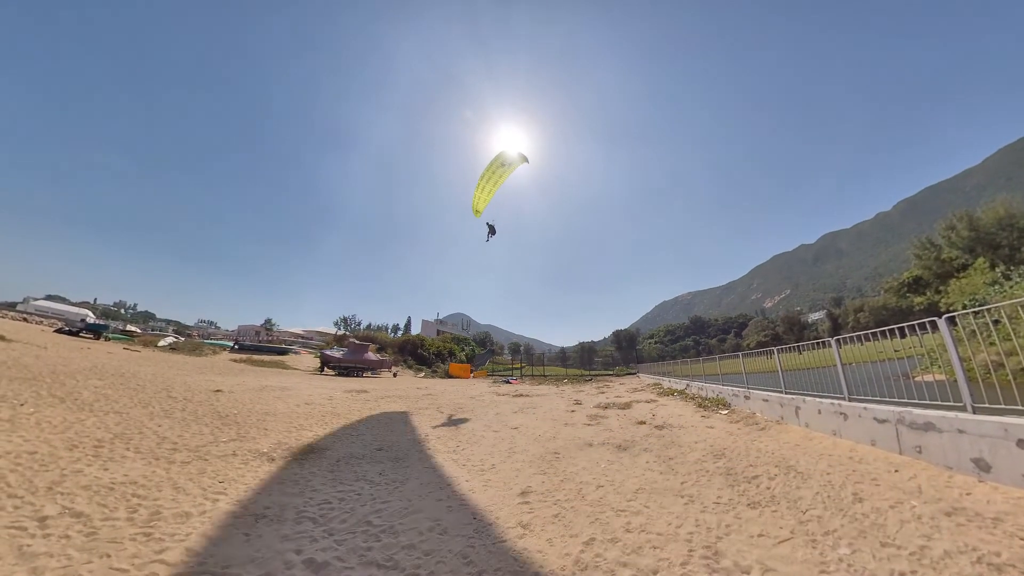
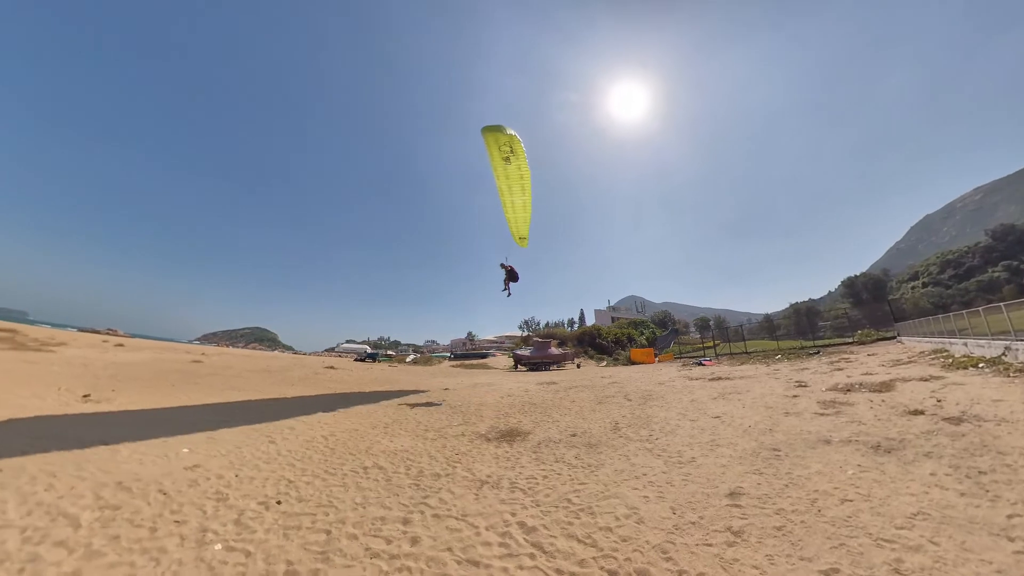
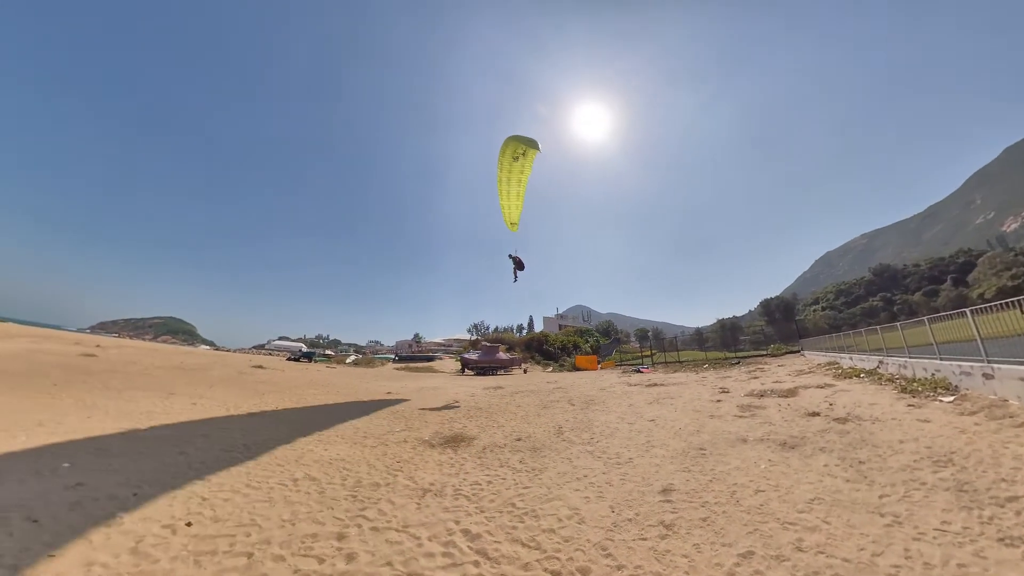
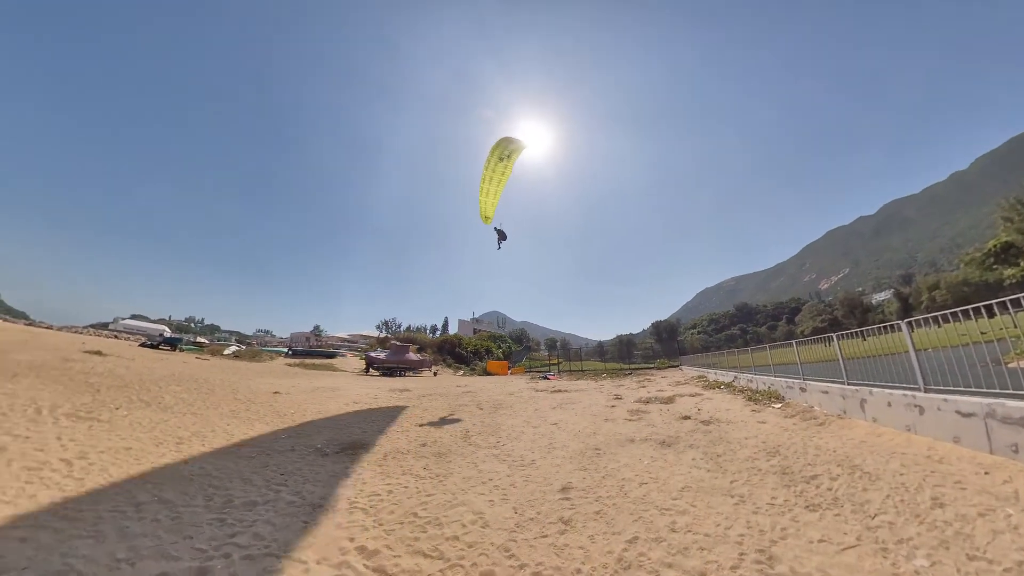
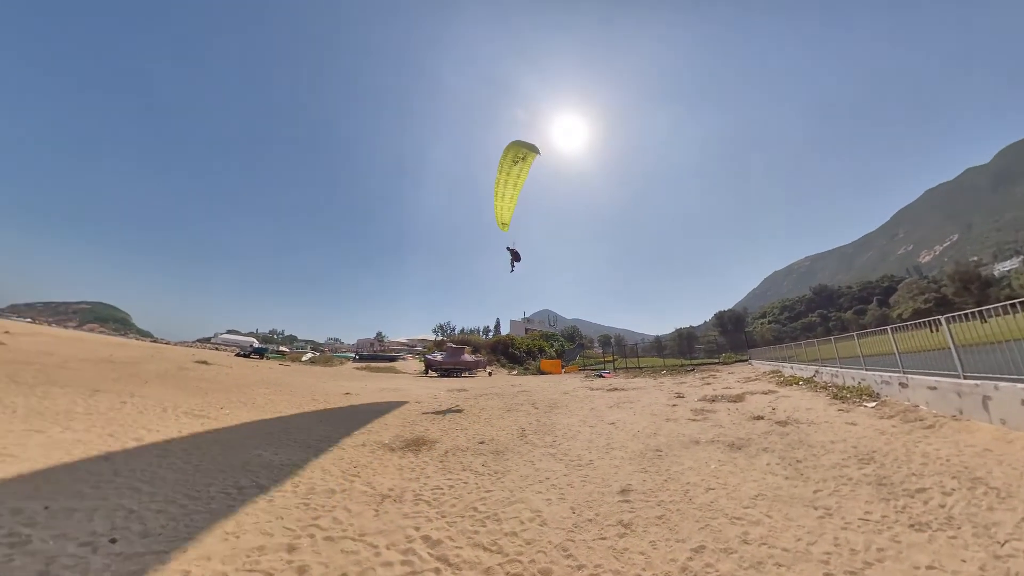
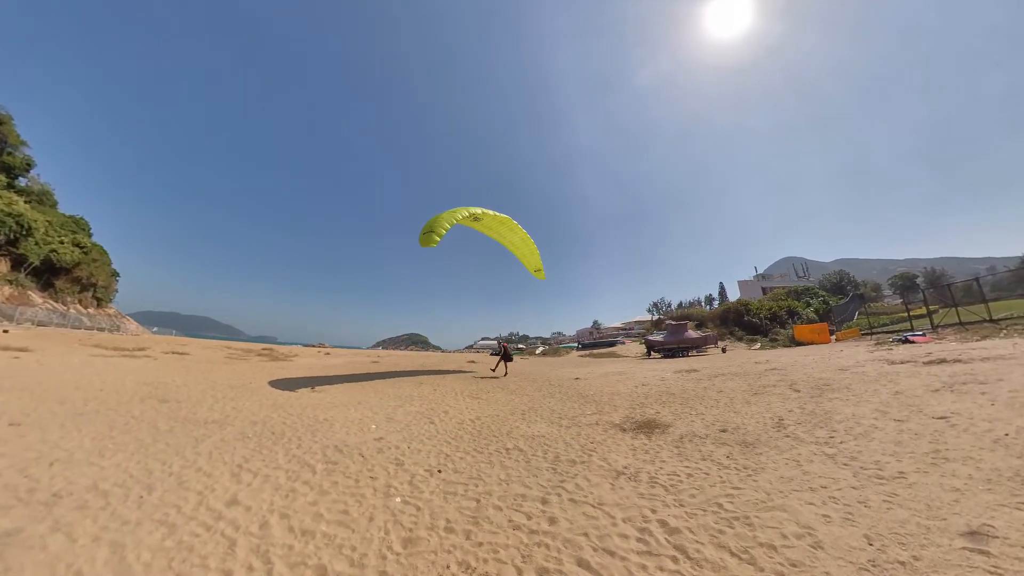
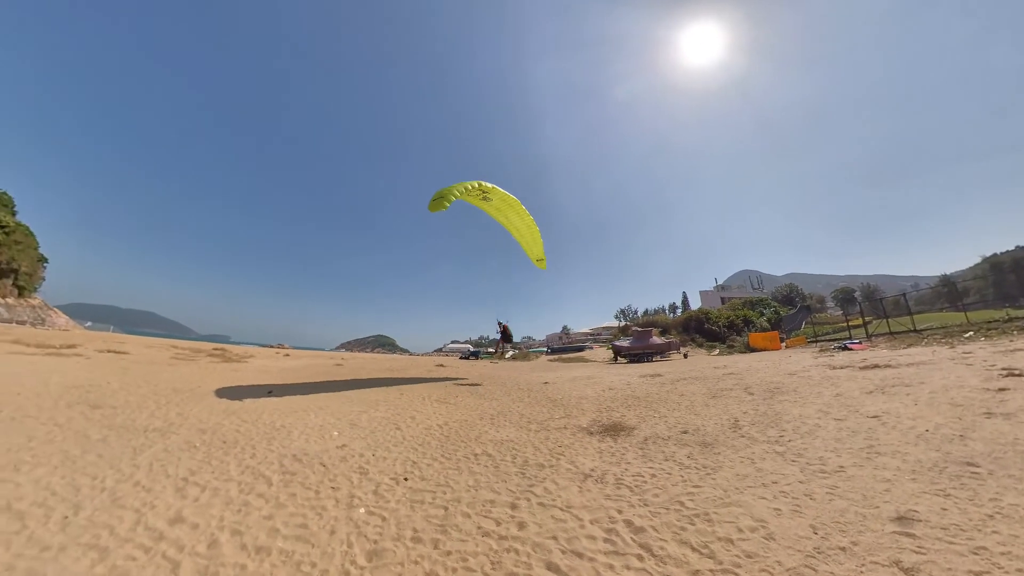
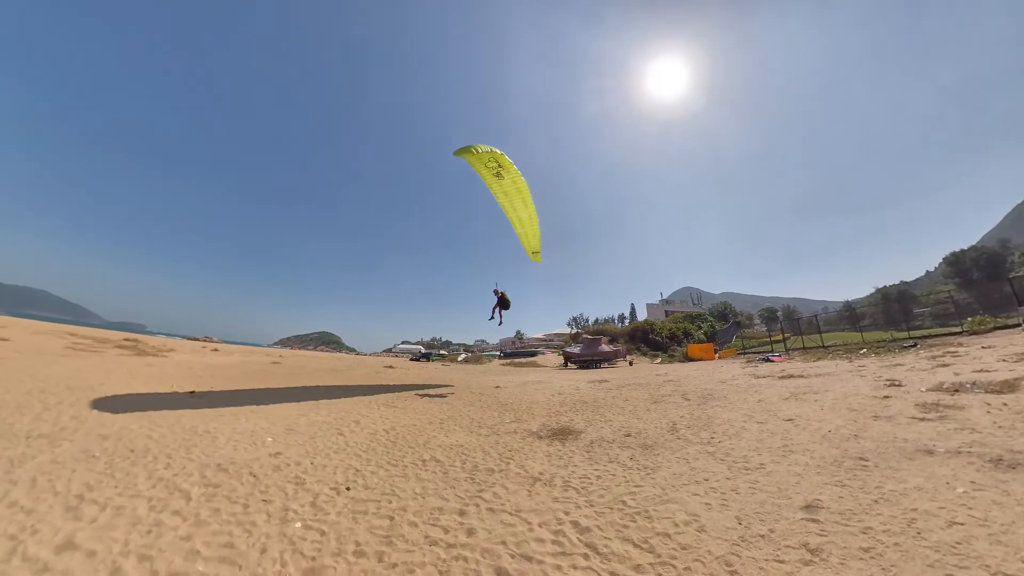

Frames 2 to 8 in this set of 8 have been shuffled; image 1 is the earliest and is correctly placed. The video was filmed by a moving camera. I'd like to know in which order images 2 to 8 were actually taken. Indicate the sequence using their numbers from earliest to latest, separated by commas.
4, 5, 3, 2, 8, 7, 6
